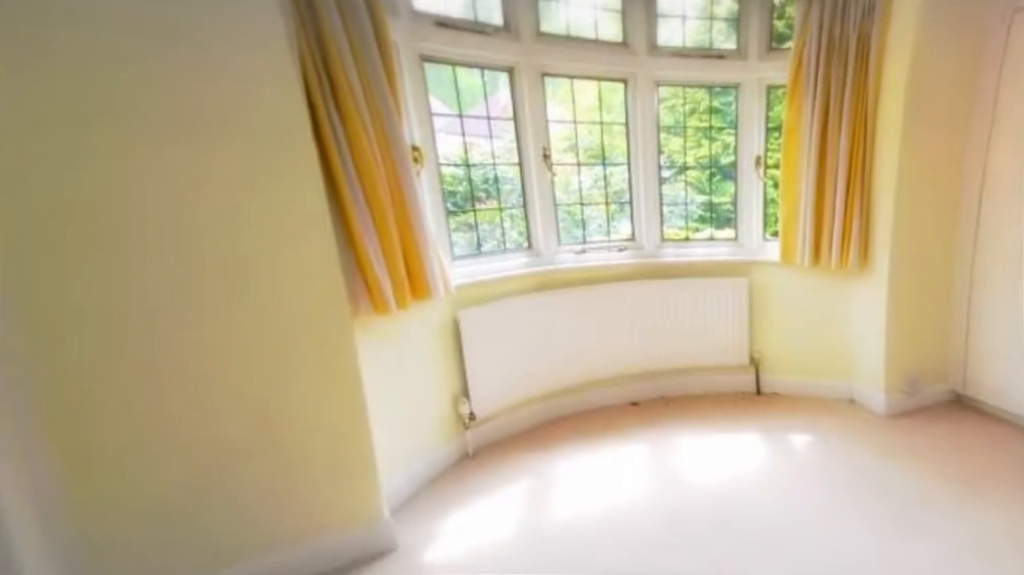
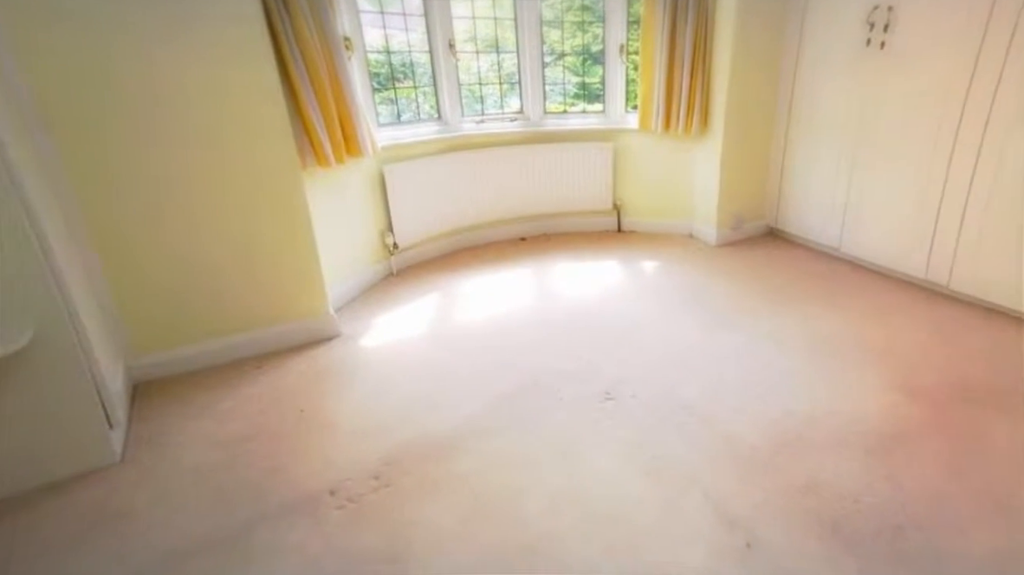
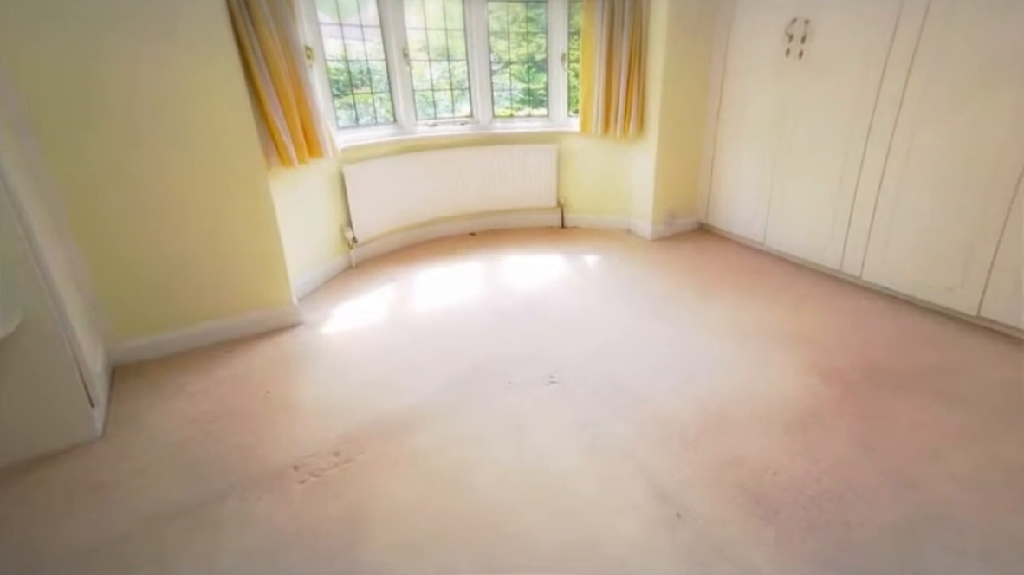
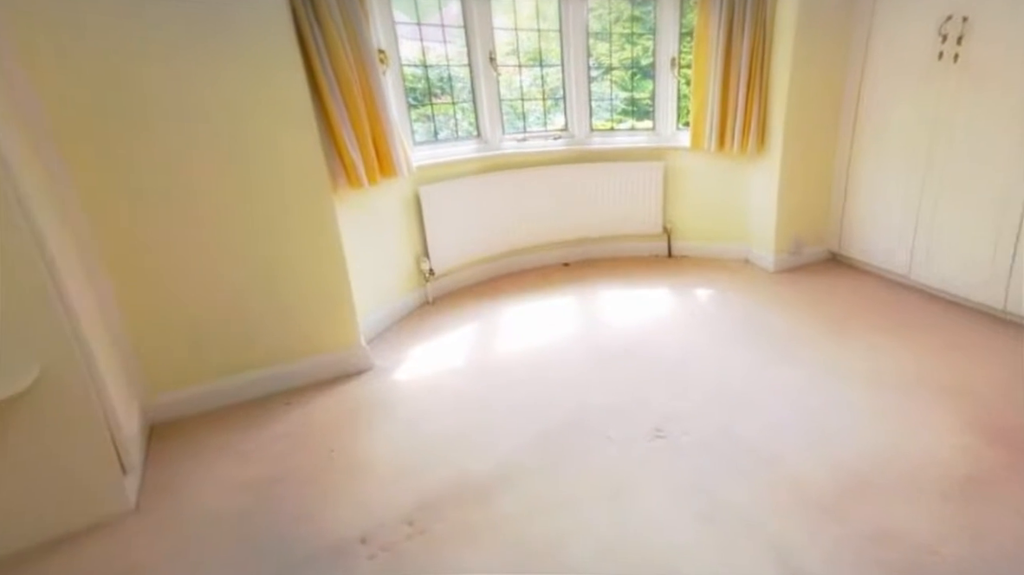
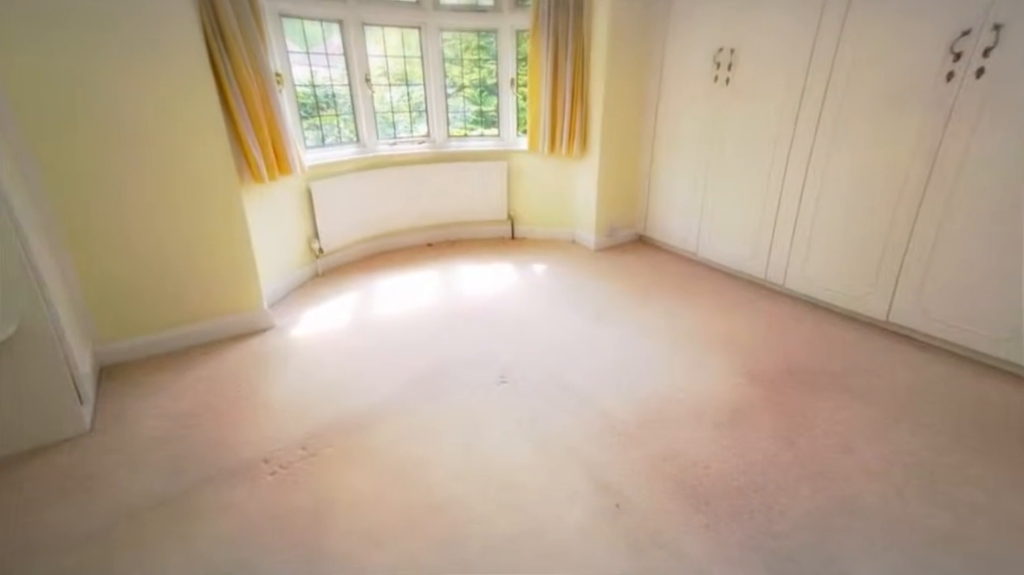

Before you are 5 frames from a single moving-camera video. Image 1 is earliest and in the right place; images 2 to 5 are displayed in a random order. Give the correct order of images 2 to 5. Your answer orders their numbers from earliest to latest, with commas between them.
4, 2, 3, 5
